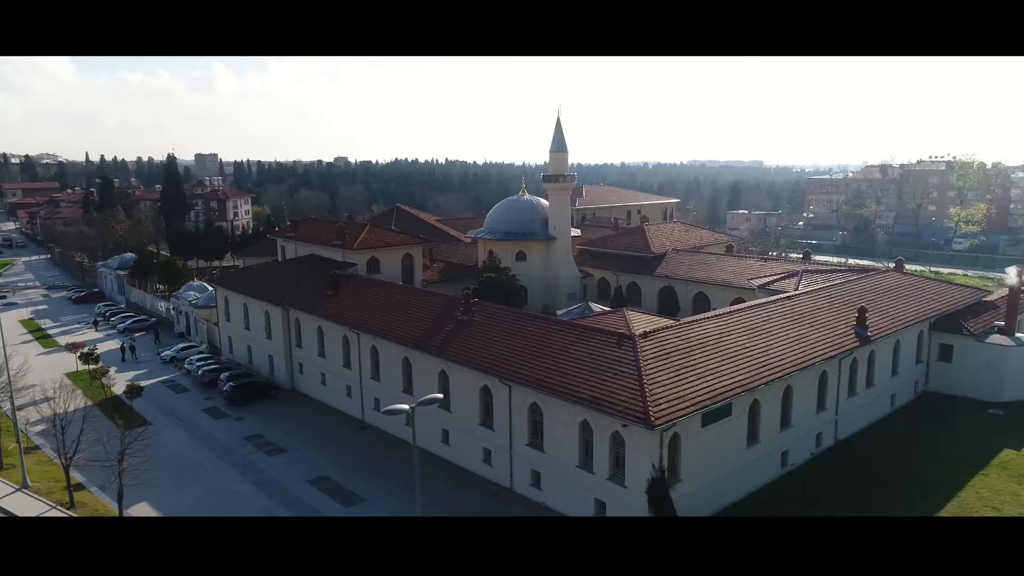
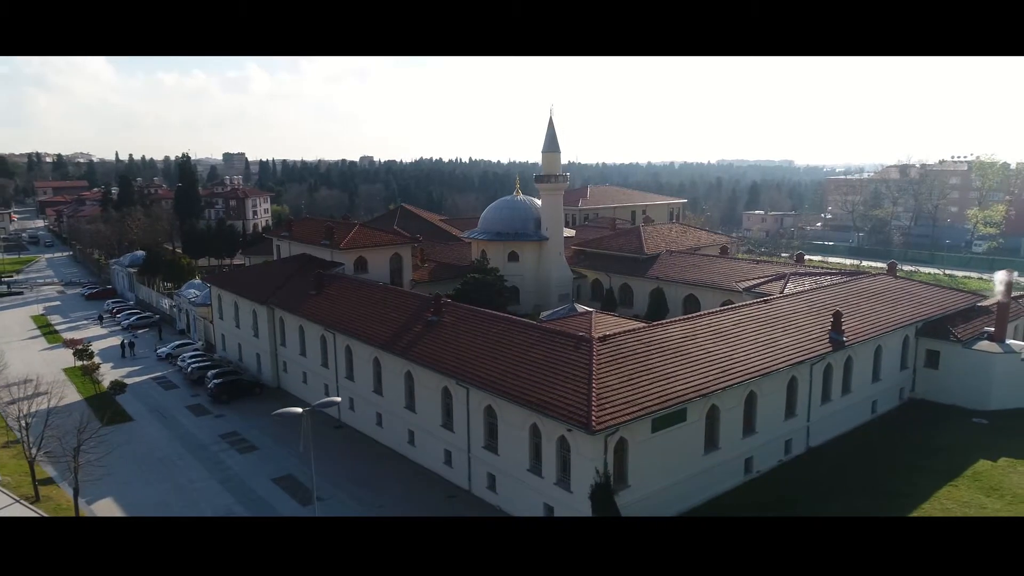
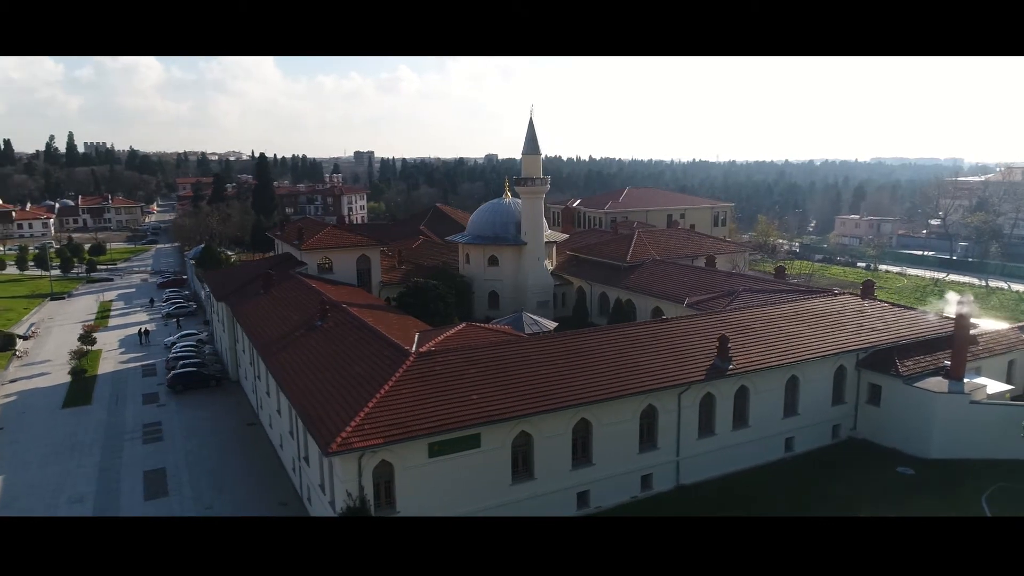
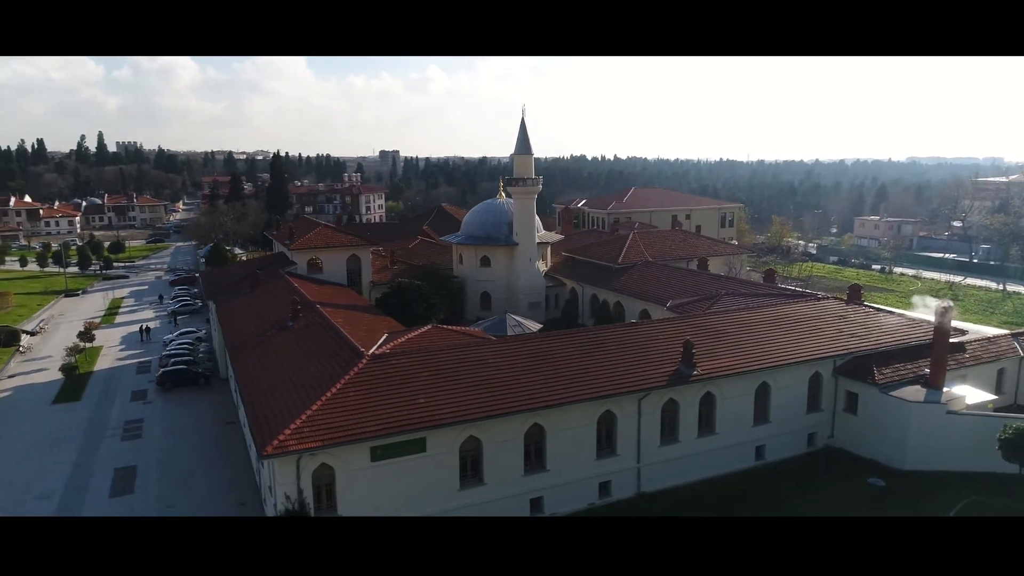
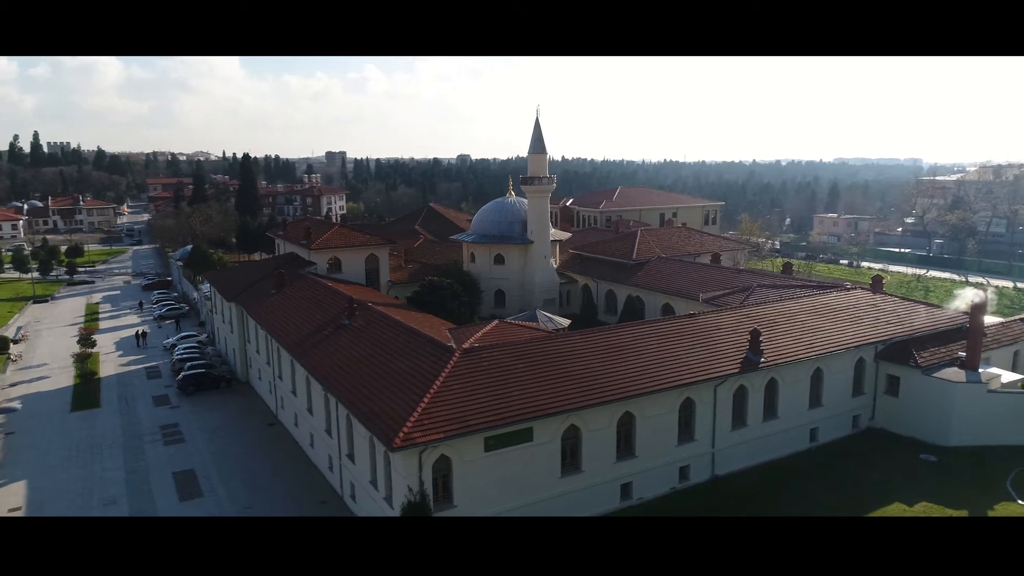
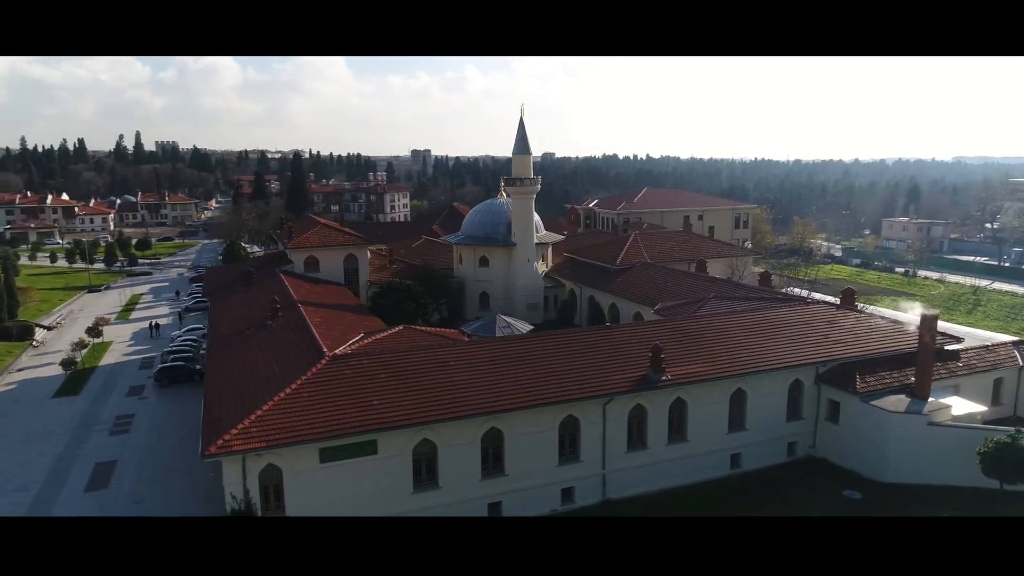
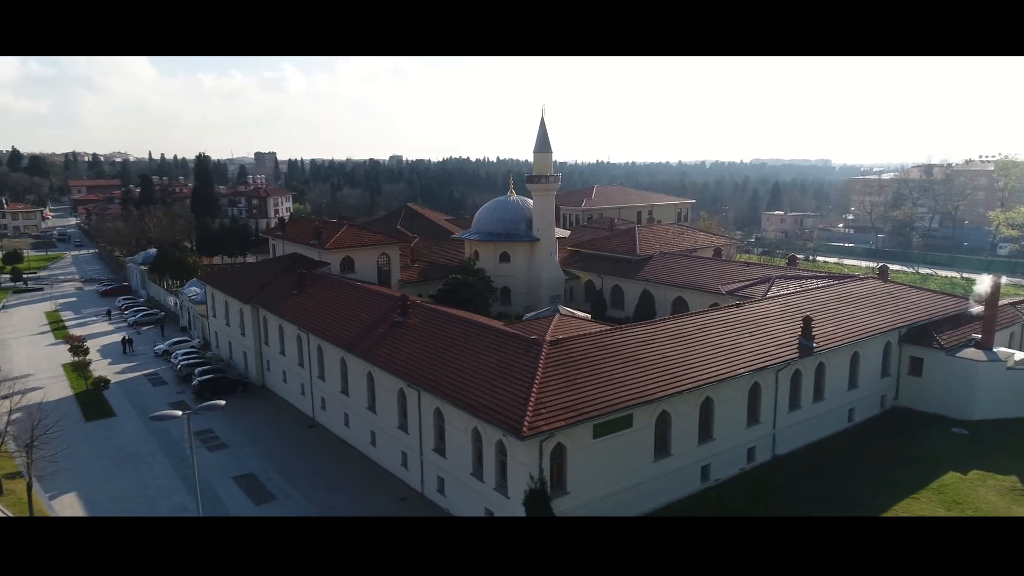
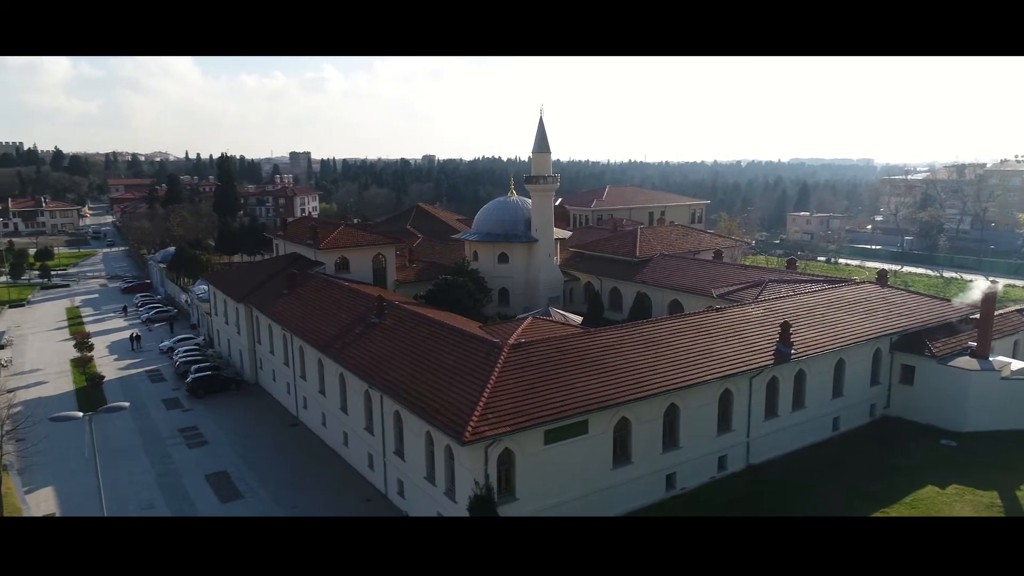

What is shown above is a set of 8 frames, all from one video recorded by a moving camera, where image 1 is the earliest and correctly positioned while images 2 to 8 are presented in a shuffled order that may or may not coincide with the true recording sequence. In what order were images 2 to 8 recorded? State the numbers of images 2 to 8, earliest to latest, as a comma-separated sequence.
2, 7, 8, 5, 3, 4, 6
